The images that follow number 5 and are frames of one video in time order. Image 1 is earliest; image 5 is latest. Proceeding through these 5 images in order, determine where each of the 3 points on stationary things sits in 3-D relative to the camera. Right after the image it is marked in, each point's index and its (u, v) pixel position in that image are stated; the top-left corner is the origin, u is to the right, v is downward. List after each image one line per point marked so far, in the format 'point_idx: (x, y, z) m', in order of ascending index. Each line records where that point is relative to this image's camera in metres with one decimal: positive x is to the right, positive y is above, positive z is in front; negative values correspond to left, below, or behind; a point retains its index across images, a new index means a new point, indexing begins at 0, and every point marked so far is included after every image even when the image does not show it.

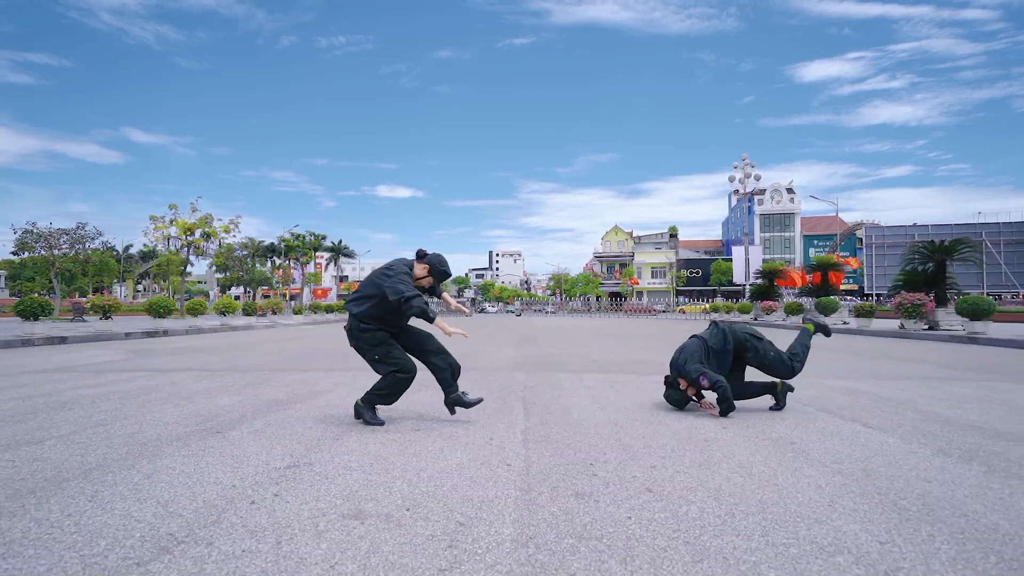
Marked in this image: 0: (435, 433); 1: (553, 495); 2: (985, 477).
0: (-0.6, -1.1, +4.6) m
1: (+0.2, -1.0, +3.1) m
2: (+2.6, -1.0, +3.4) m
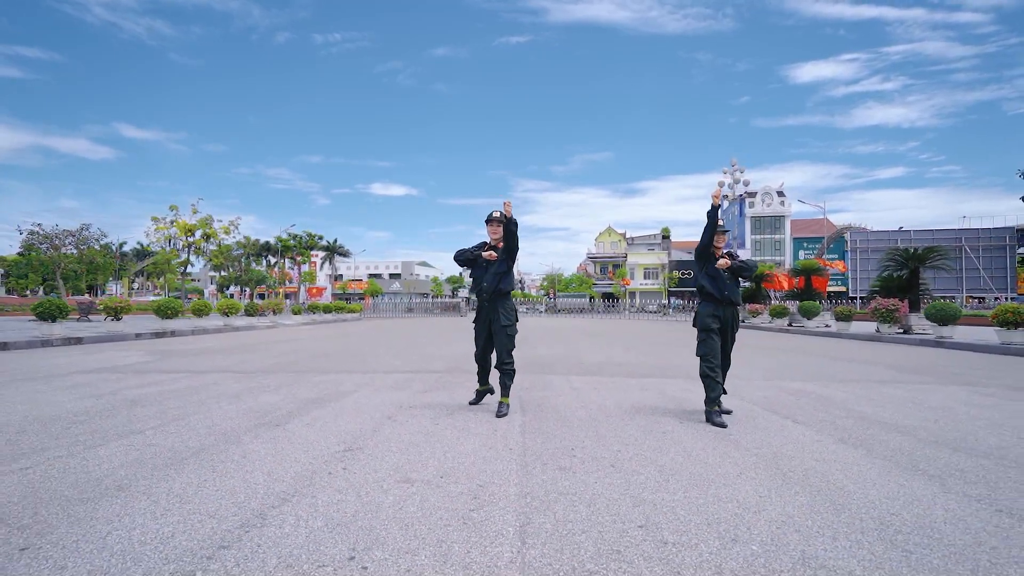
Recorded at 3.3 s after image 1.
0: (-0.6, -1.3, +5.8) m
1: (+0.2, -1.2, +4.3) m
2: (+2.6, -1.2, +4.6) m
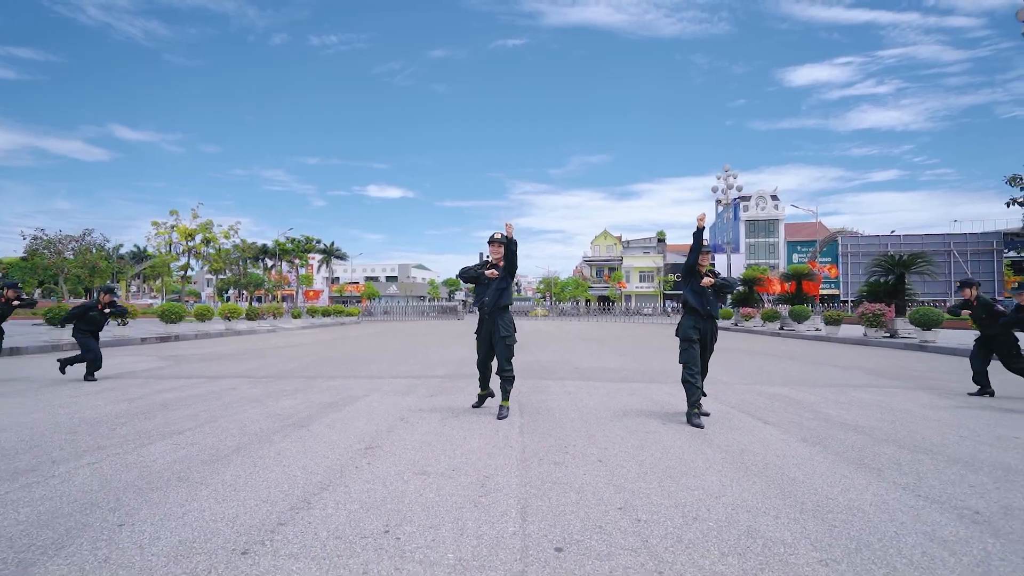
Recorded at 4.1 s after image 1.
0: (-0.6, -1.4, +6.4) m
1: (+0.2, -1.4, +5.0) m
2: (+2.6, -1.4, +5.3) m
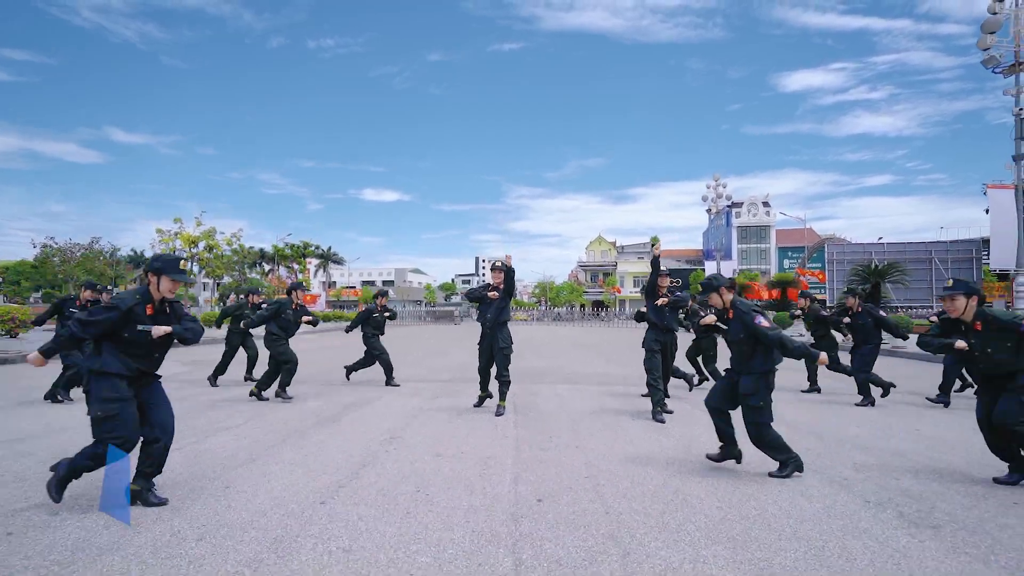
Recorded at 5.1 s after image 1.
0: (-0.6, -1.7, +7.8) m
1: (+0.2, -1.6, +6.3) m
2: (+2.5, -1.6, +6.7) m
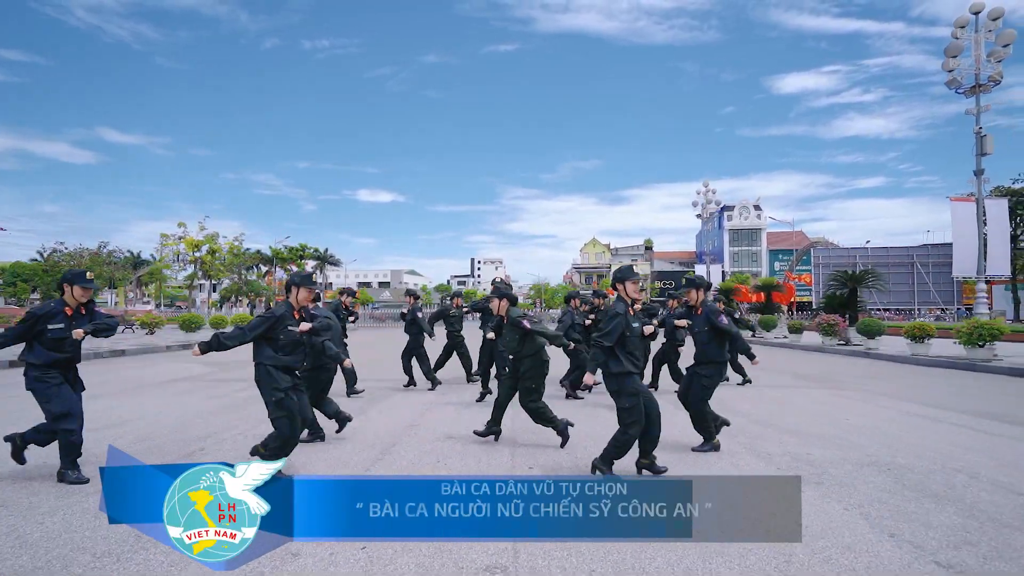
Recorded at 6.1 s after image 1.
0: (-0.7, -1.9, +9.3) m
1: (+0.2, -1.8, +7.8) m
2: (+2.5, -1.8, +8.2) m
